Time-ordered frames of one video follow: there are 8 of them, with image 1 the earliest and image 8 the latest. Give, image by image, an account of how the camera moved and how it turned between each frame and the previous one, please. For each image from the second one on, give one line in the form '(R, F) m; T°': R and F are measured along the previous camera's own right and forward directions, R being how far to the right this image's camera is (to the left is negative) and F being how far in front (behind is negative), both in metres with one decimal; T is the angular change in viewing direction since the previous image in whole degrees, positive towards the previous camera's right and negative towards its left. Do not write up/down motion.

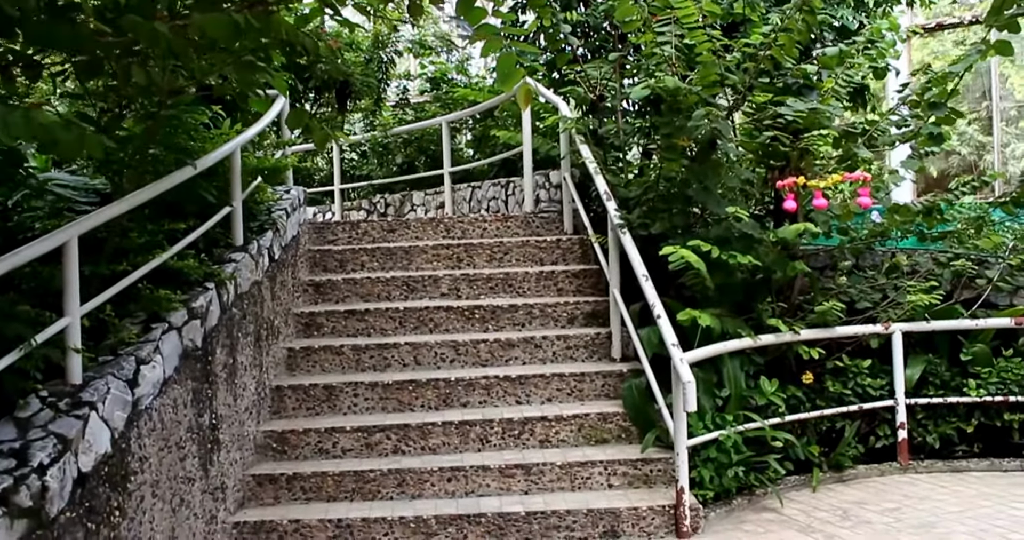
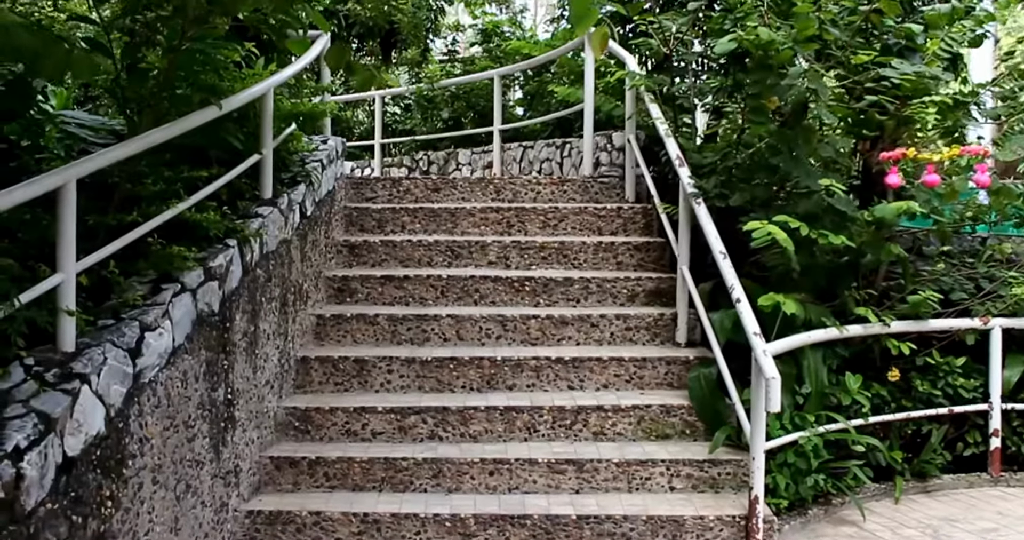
(-0.1, +0.4) m; -2°
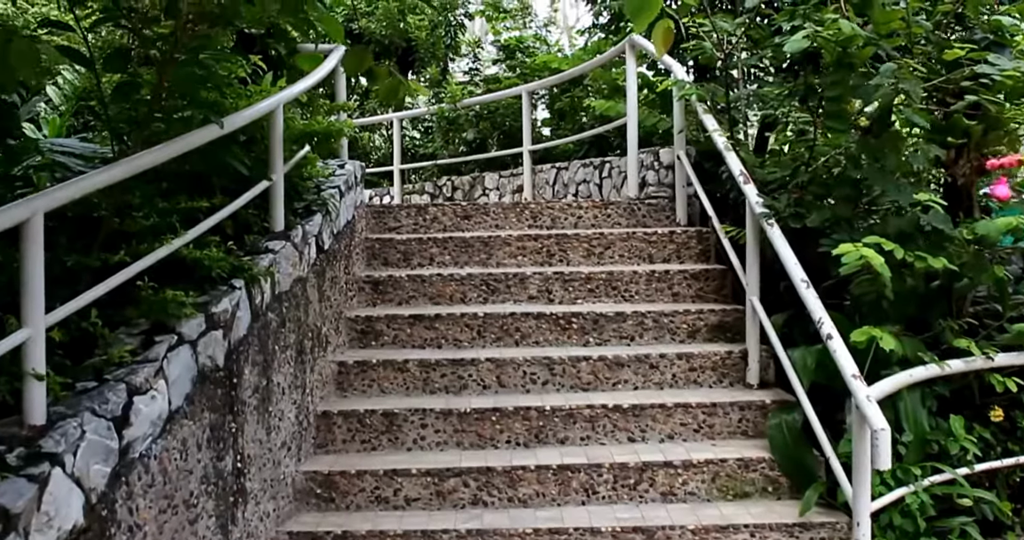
(-0.1, +0.4) m; -1°
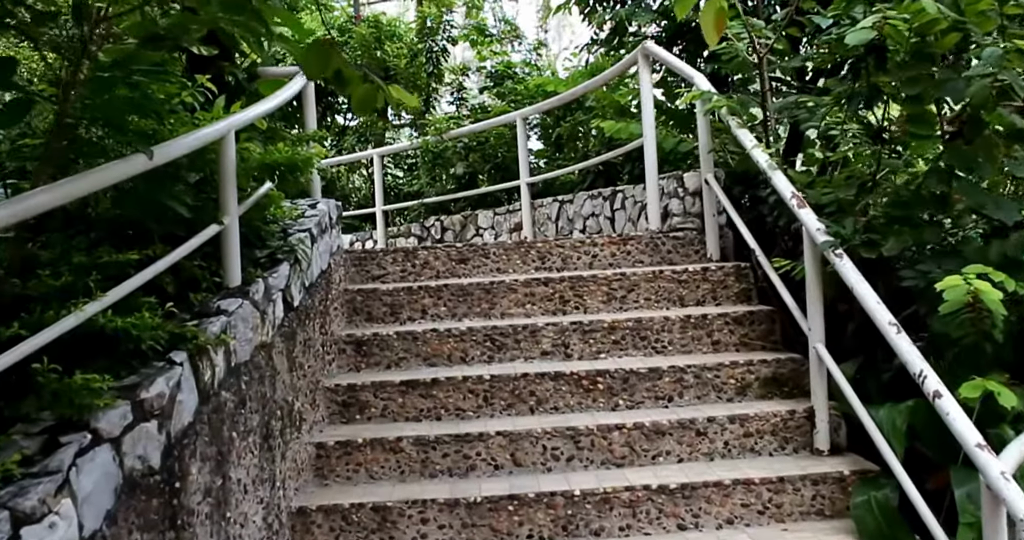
(-0.1, +0.5) m; +1°
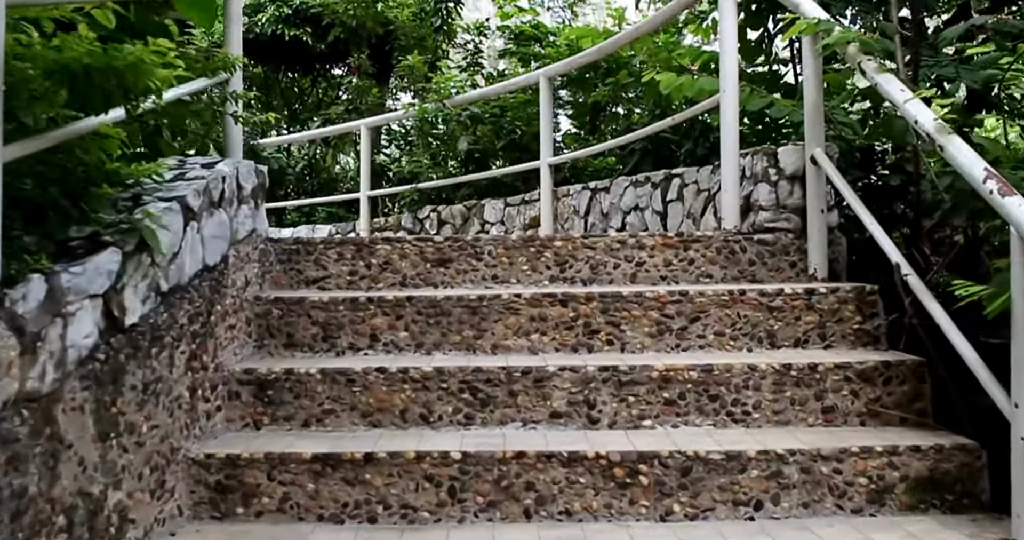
(0.0, +1.0) m; -1°
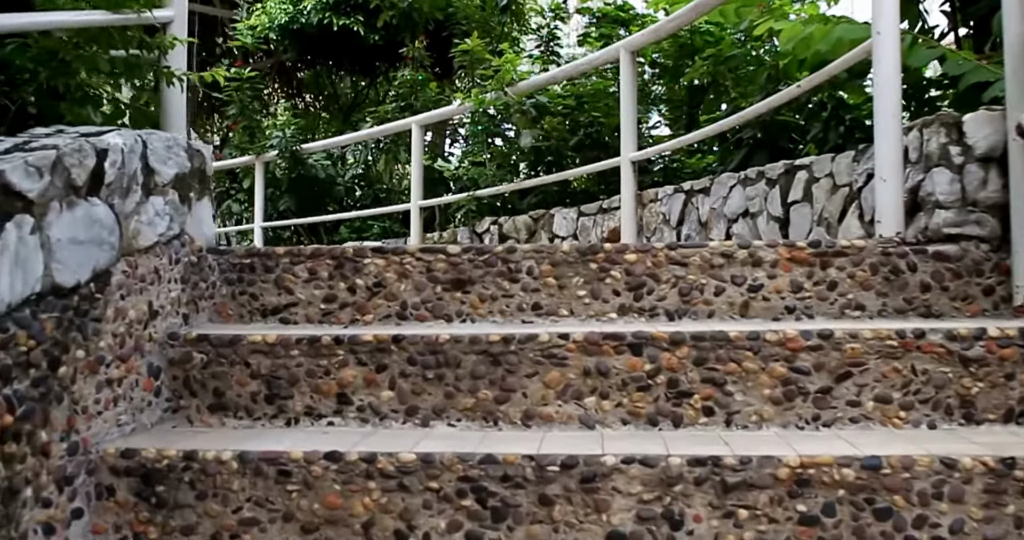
(+0.1, +0.7) m; -5°
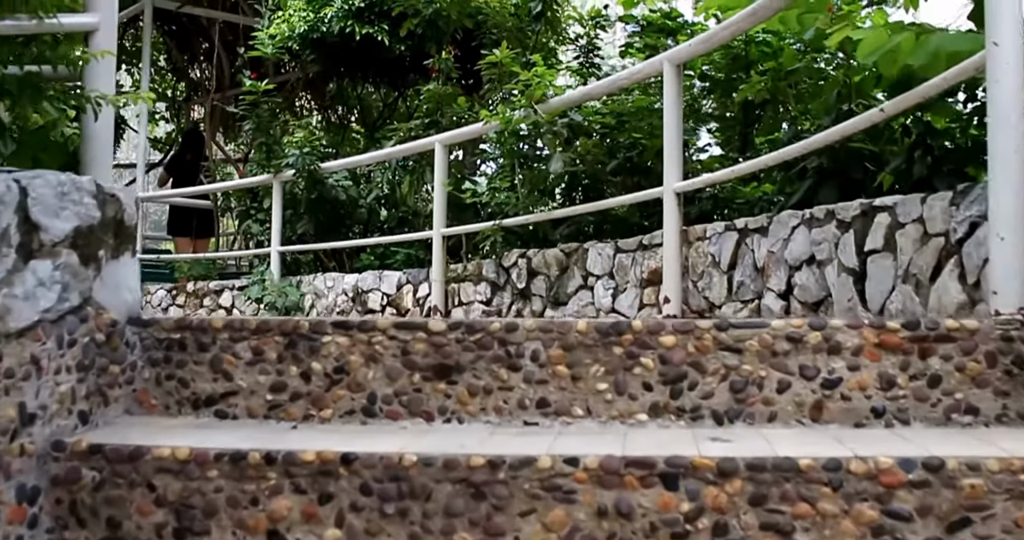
(0.0, +0.3) m; -2°
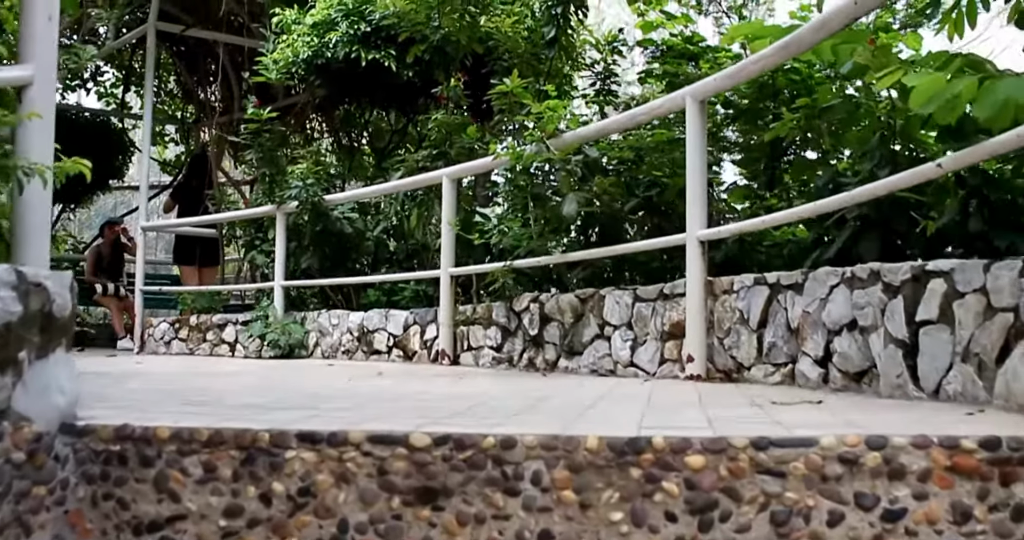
(0.0, +0.2) m; -1°
